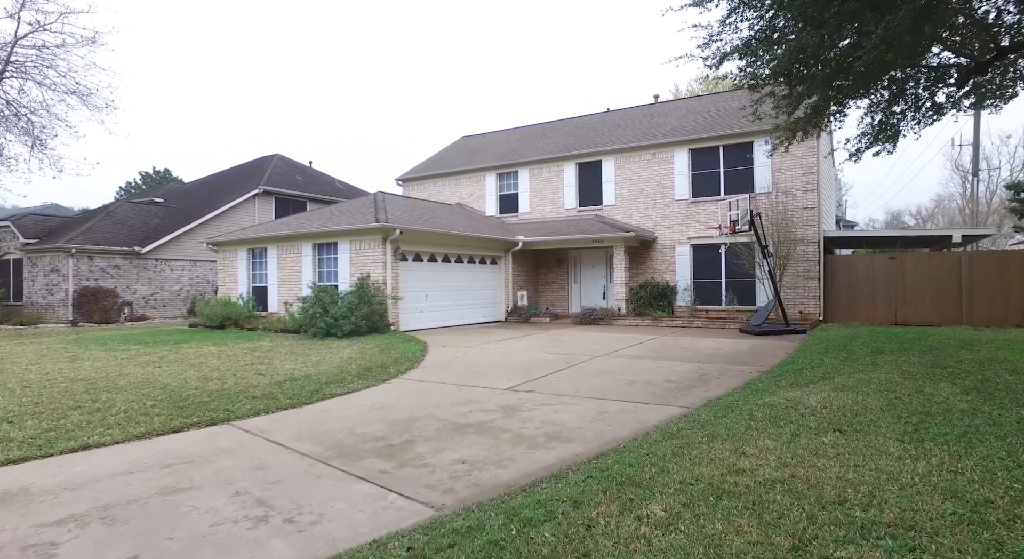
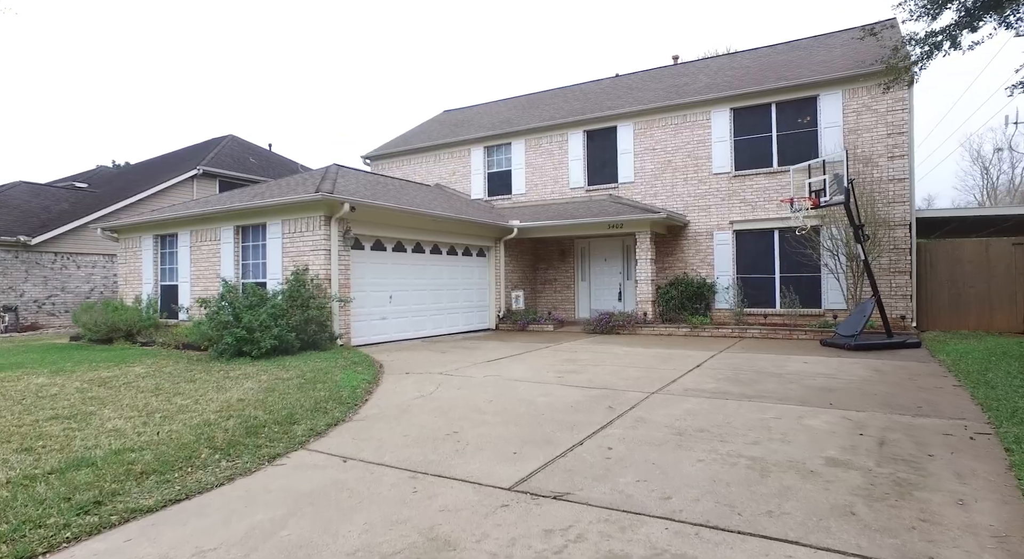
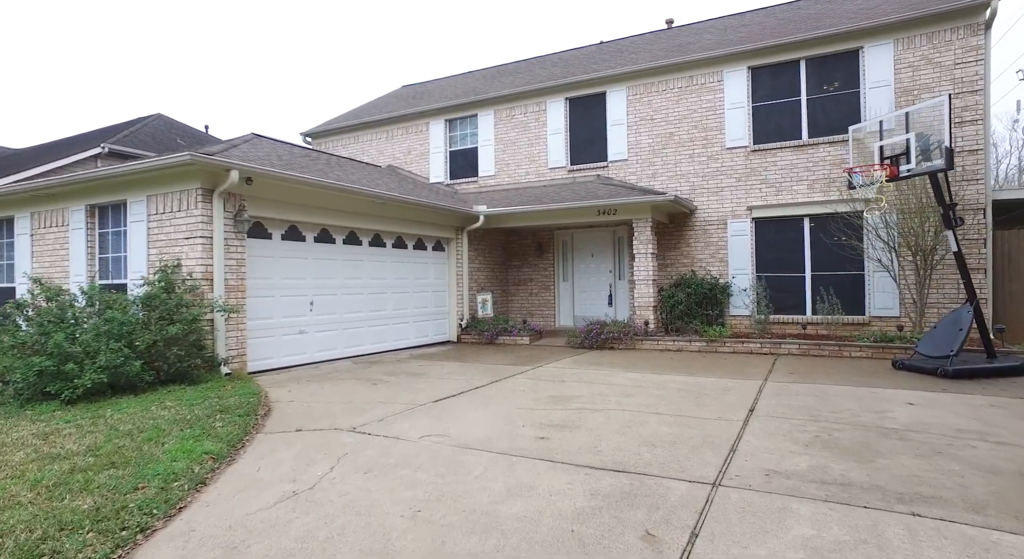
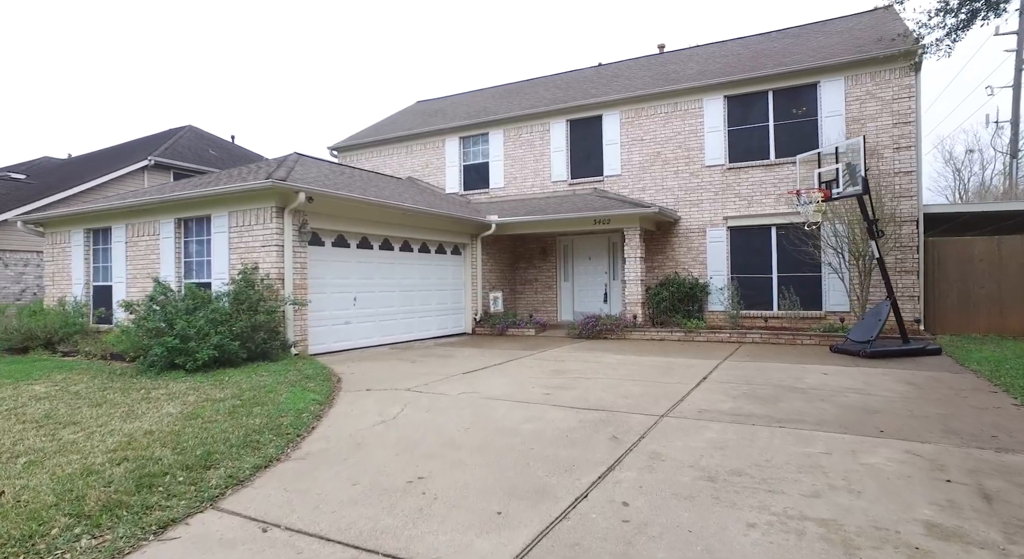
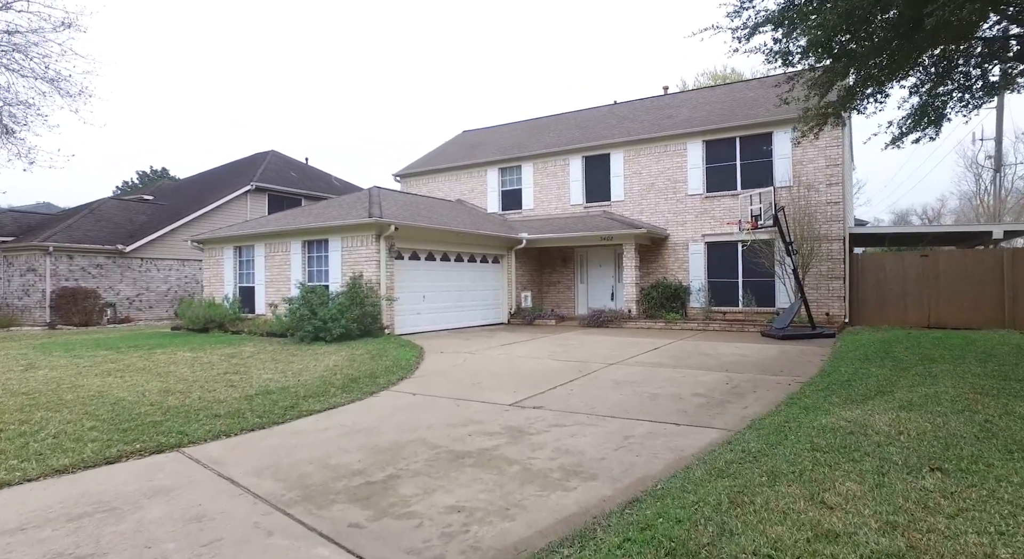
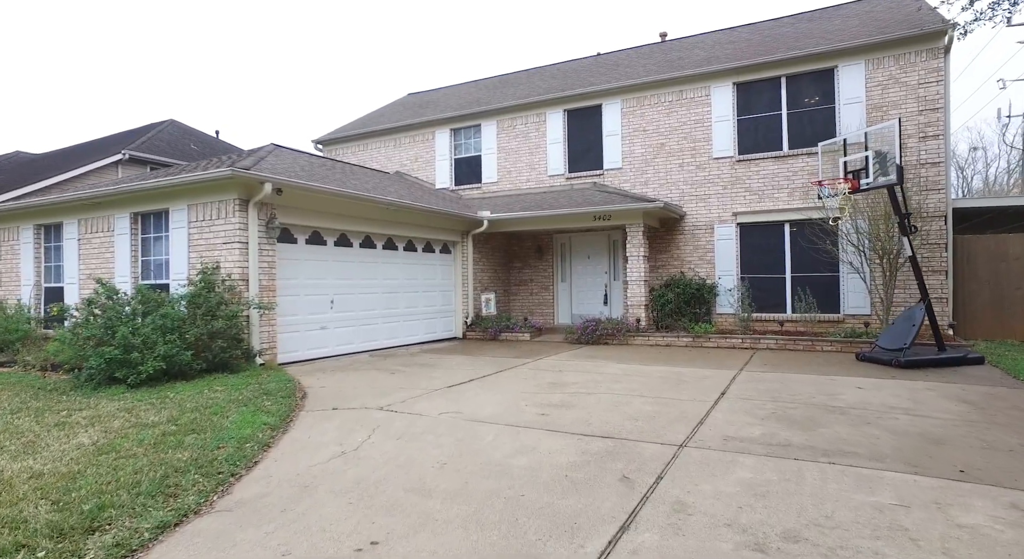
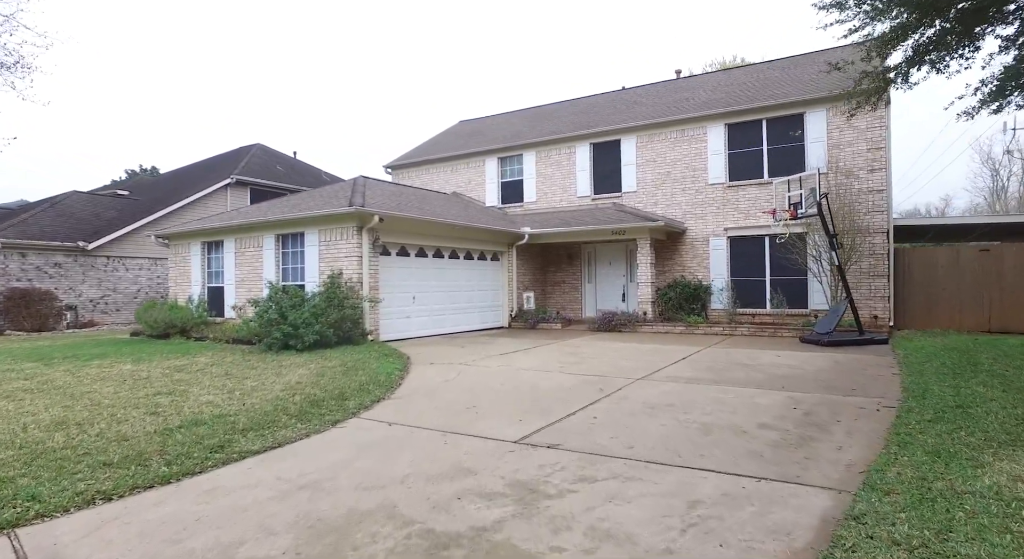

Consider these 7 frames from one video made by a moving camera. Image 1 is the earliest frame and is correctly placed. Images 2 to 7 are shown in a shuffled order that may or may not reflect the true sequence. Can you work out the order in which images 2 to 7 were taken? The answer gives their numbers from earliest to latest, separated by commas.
5, 7, 2, 4, 6, 3
